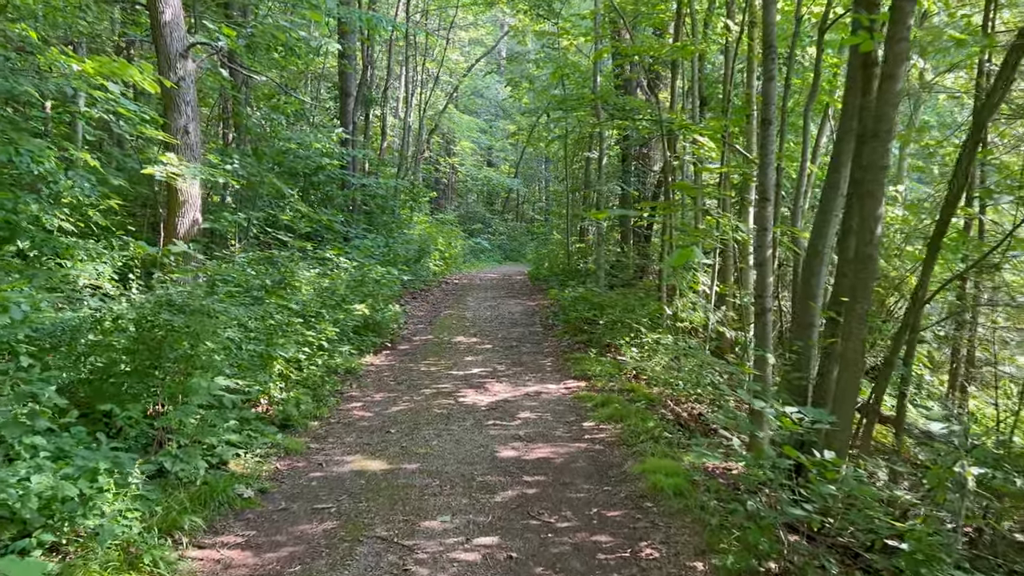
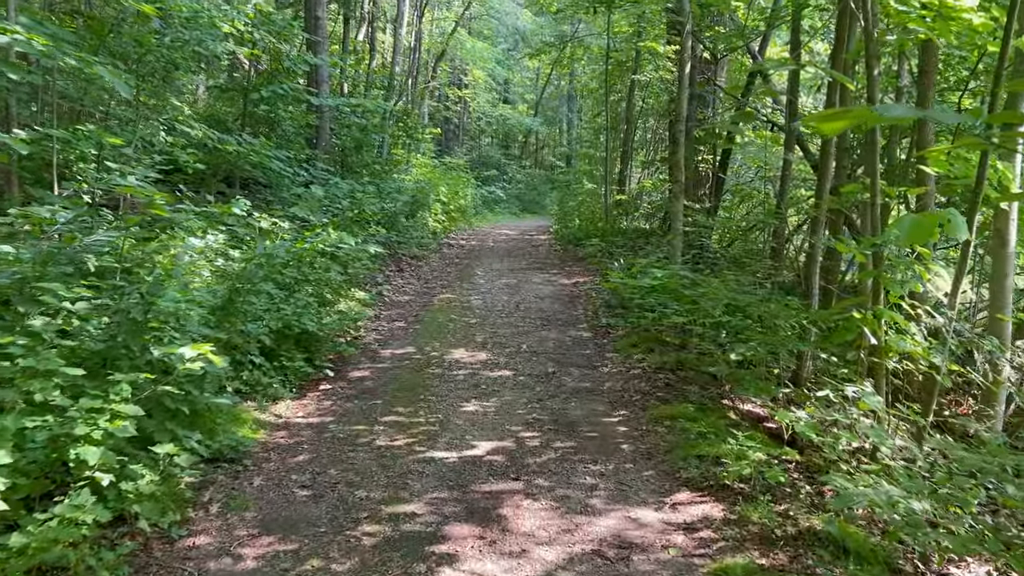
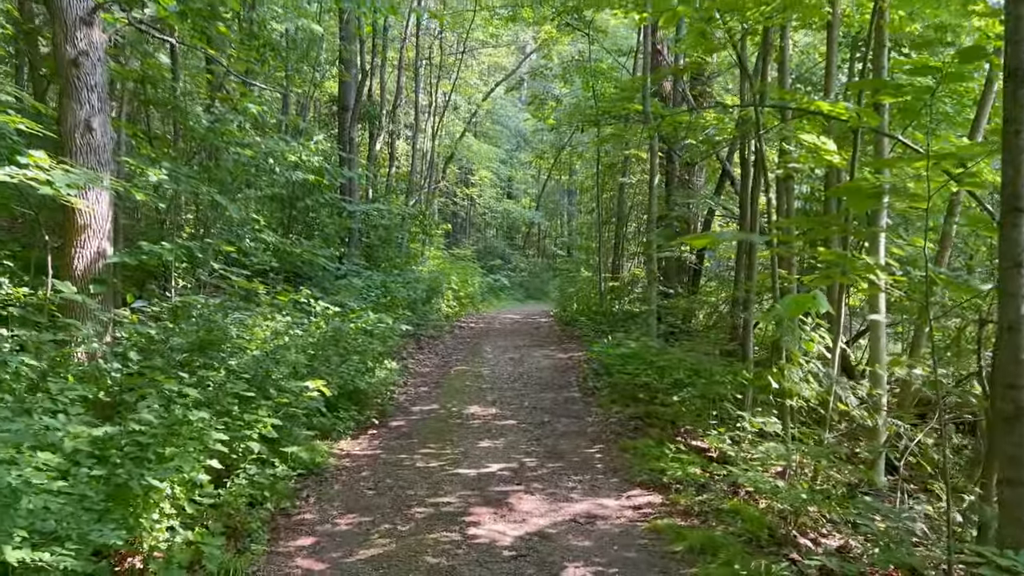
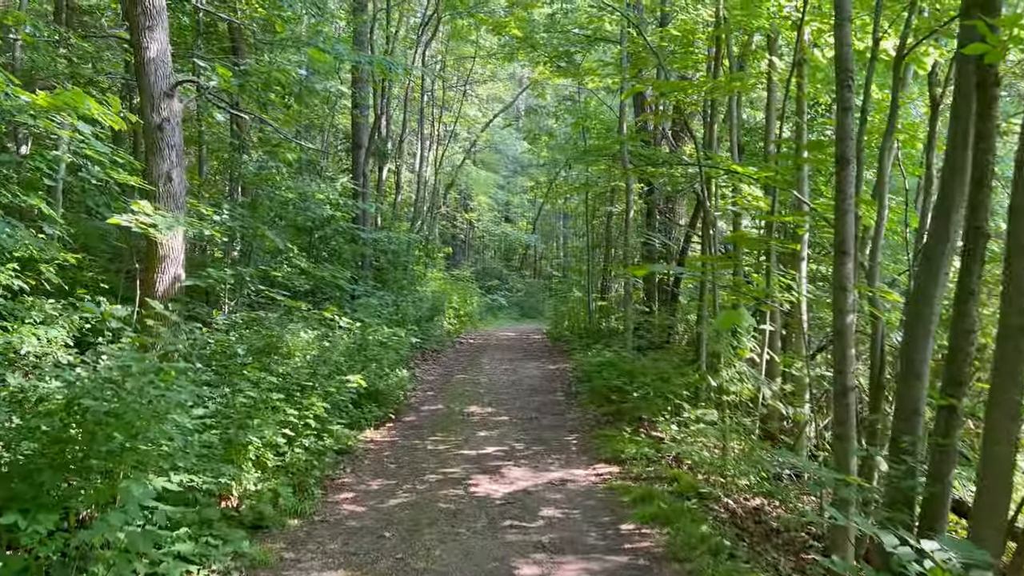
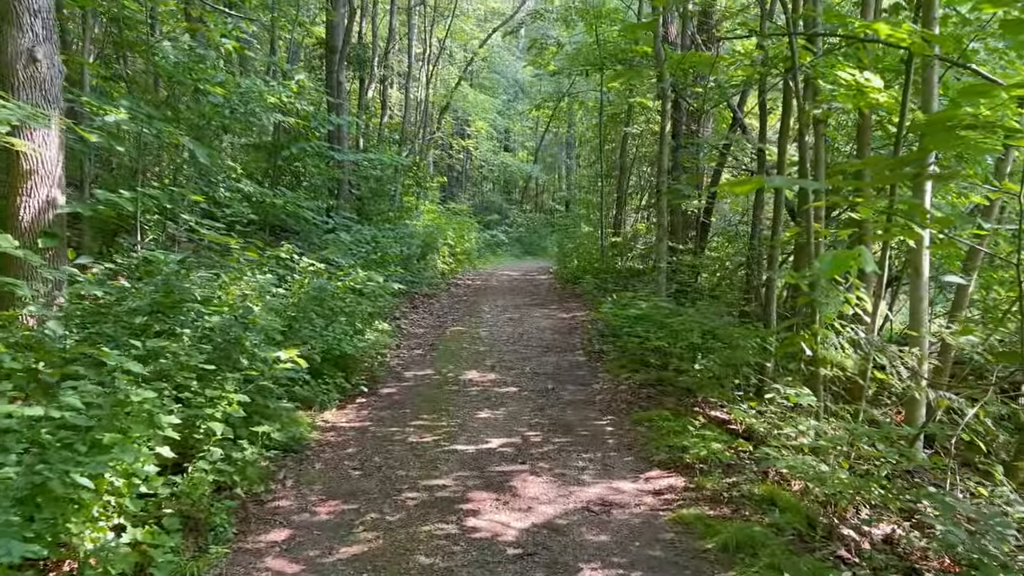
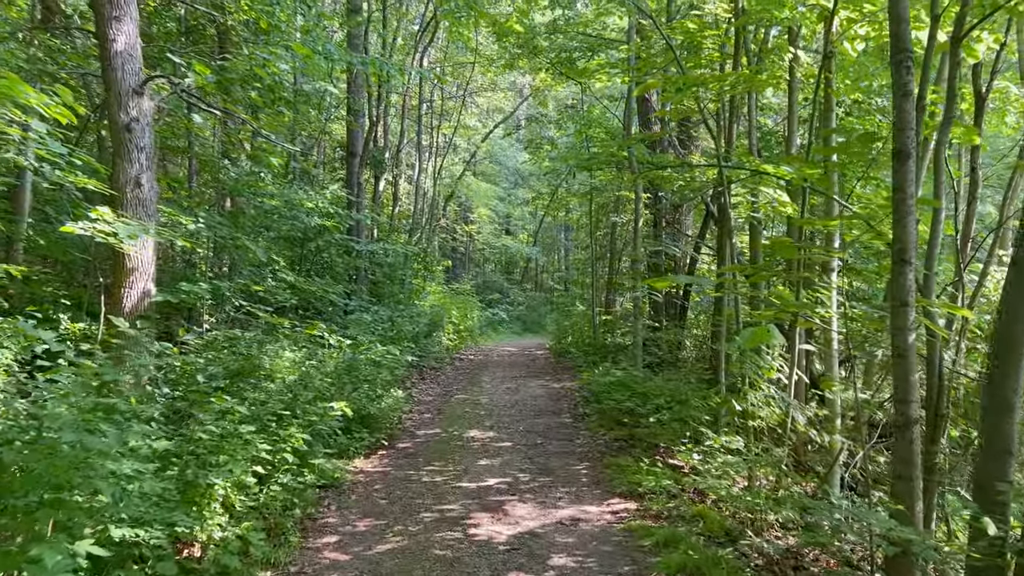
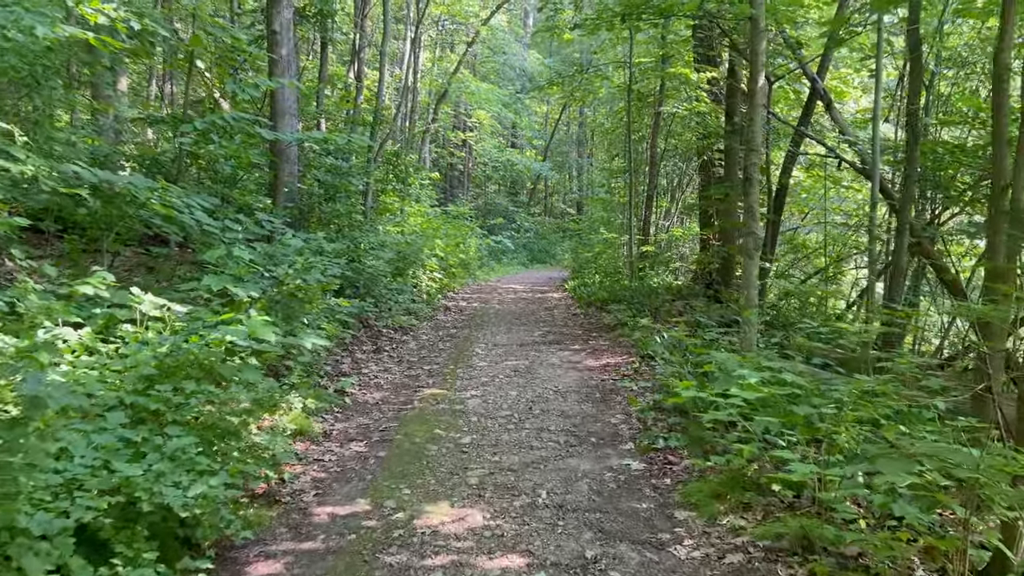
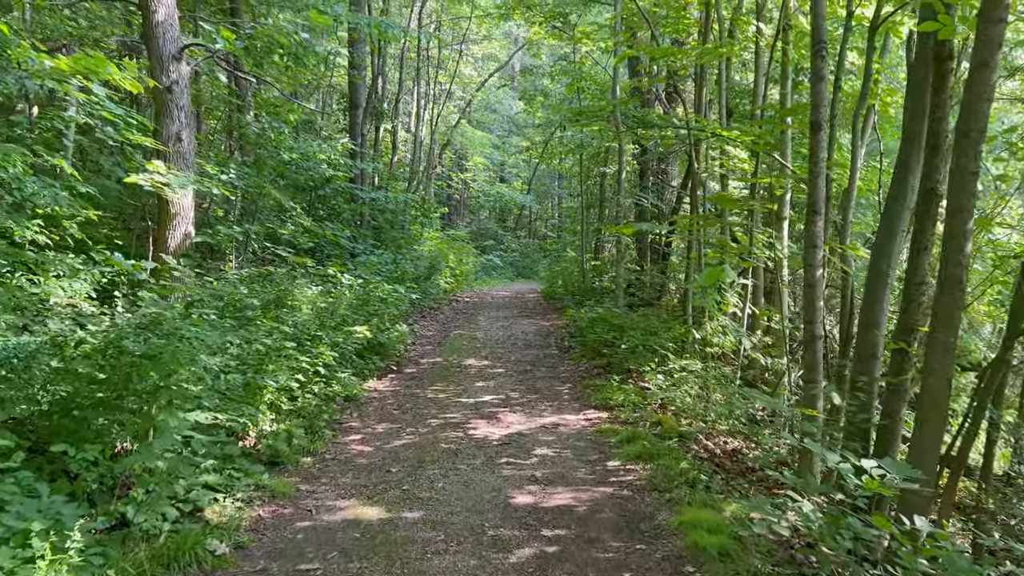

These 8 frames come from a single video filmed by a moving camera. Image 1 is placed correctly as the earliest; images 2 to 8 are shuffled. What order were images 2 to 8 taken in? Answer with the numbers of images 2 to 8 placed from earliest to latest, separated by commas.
8, 4, 6, 3, 5, 2, 7
